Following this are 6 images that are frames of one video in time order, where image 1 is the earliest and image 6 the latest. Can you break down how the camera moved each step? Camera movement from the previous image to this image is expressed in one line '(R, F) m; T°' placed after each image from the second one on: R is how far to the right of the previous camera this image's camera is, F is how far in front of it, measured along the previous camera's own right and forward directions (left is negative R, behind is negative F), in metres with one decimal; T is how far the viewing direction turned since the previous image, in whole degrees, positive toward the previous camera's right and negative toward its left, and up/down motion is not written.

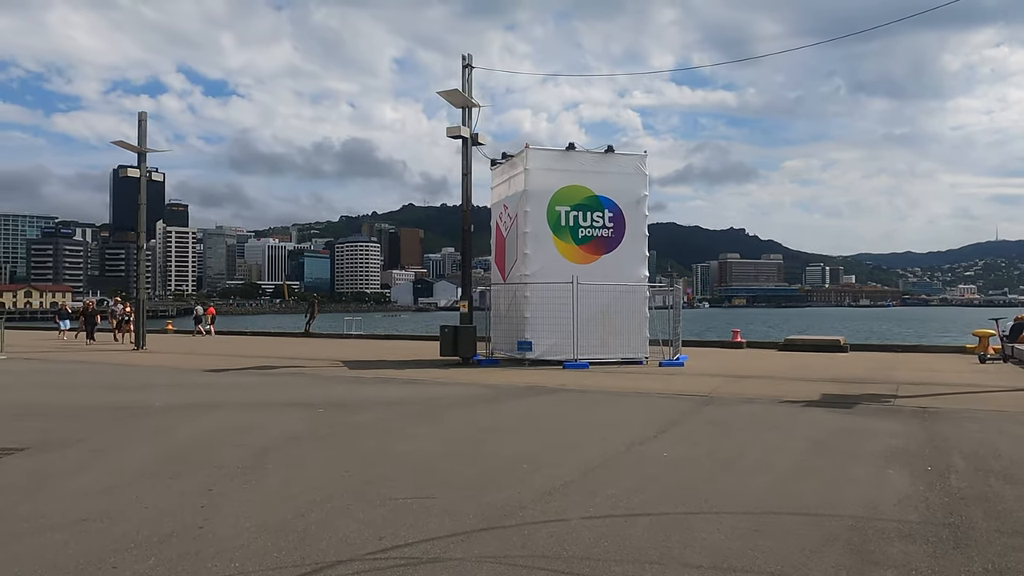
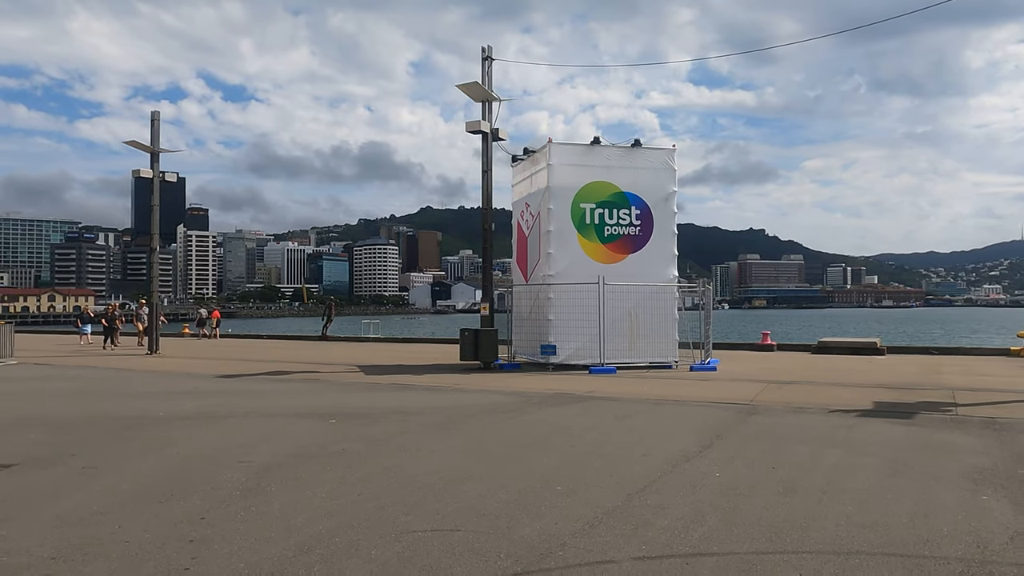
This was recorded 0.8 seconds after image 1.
(-0.1, +0.8) m; -1°
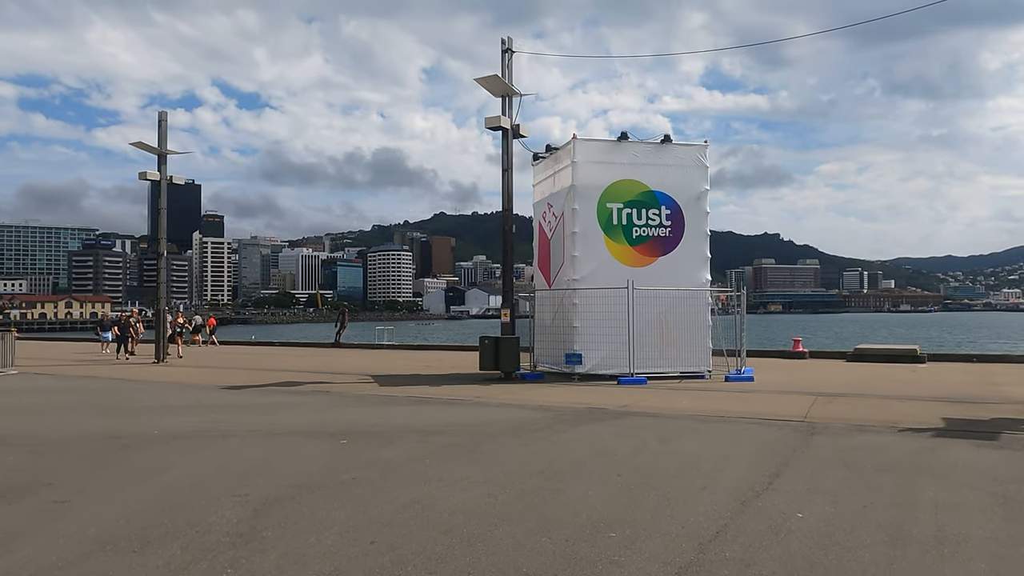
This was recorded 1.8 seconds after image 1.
(-0.2, +1.1) m; -1°
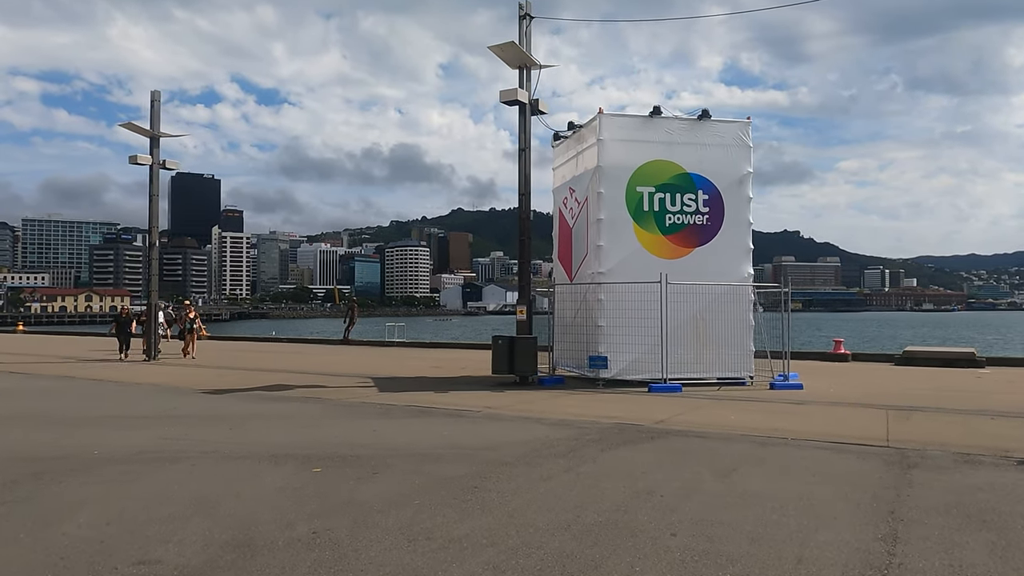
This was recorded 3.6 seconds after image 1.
(0.0, +1.9) m; -1°
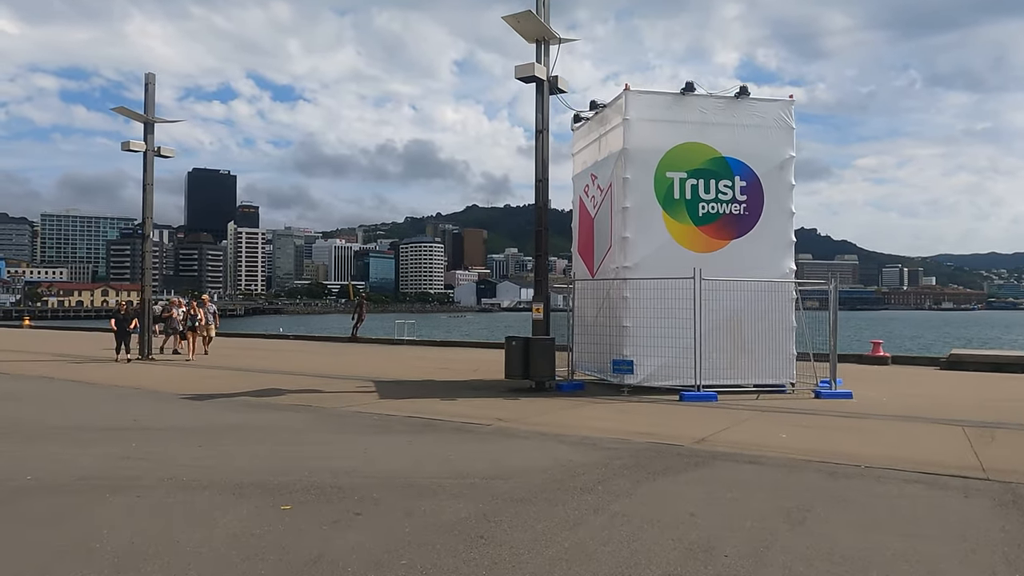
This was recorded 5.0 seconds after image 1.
(0.0, +1.5) m; -1°
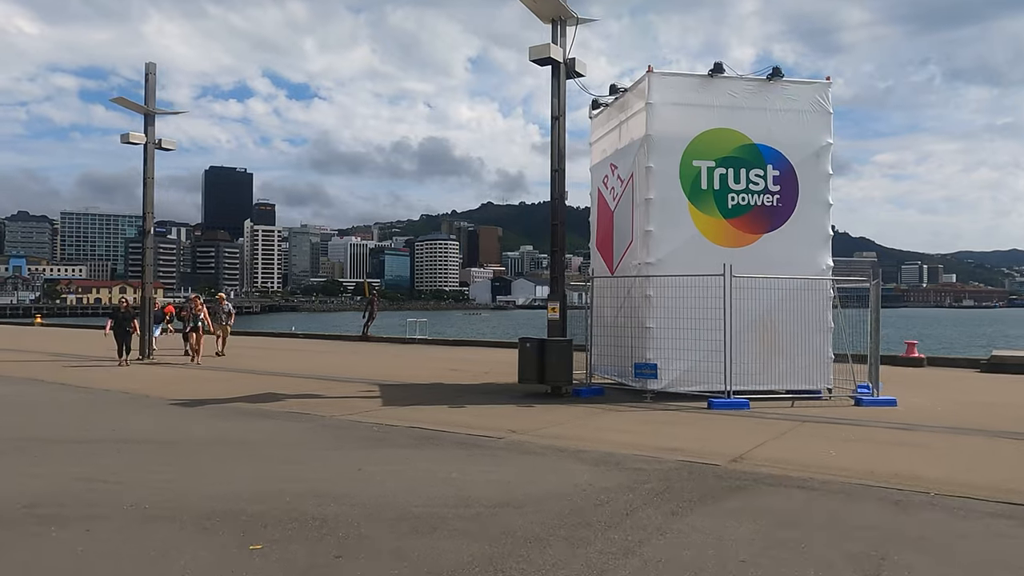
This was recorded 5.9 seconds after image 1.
(0.0, +1.0) m; -1°
